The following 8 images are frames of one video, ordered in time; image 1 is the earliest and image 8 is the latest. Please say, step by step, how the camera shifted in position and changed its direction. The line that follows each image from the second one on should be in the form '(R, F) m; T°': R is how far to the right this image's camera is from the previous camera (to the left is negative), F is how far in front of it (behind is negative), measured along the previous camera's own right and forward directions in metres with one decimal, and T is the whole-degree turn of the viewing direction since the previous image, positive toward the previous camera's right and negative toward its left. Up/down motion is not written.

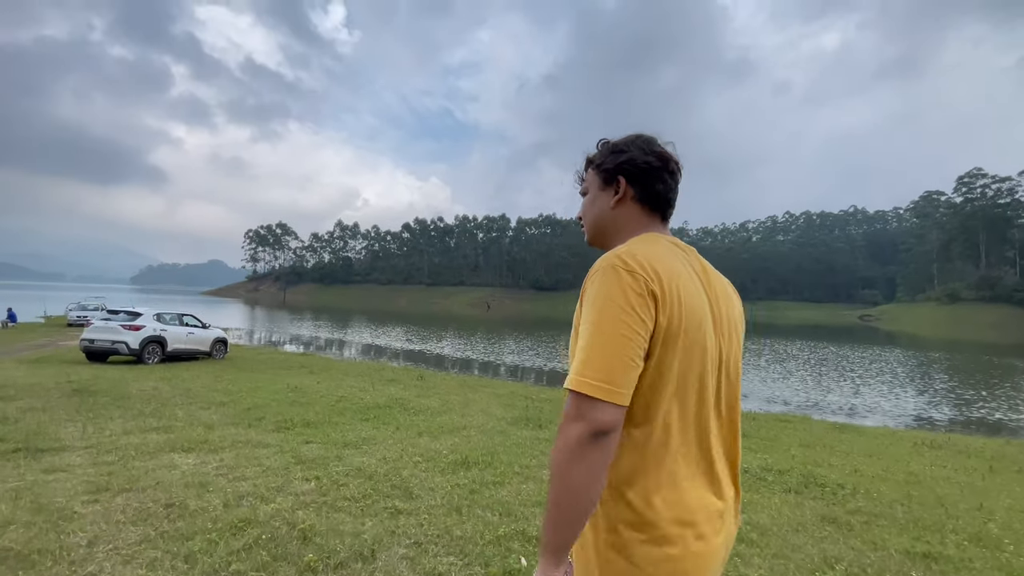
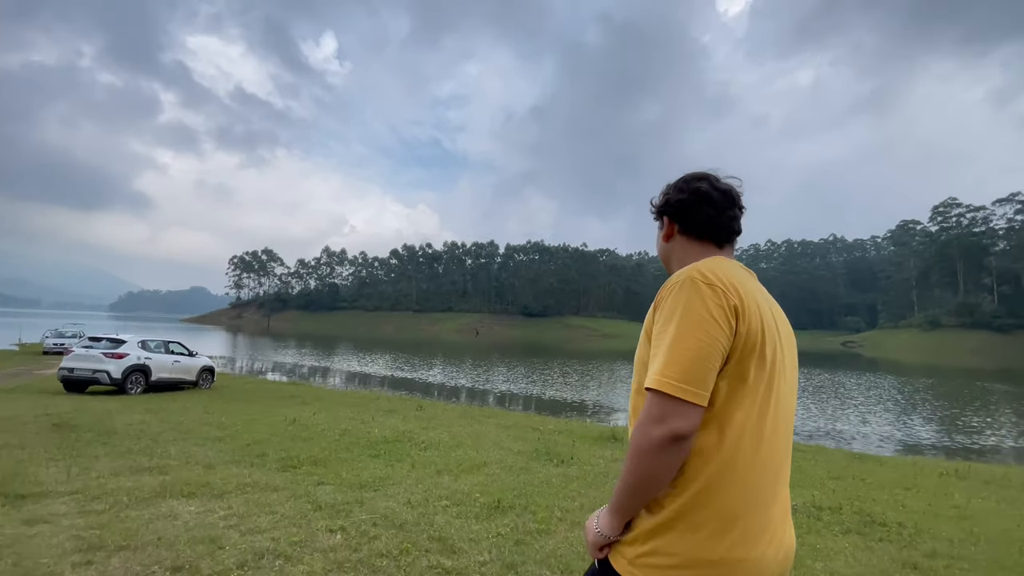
(-0.5, +0.5) m; +1°
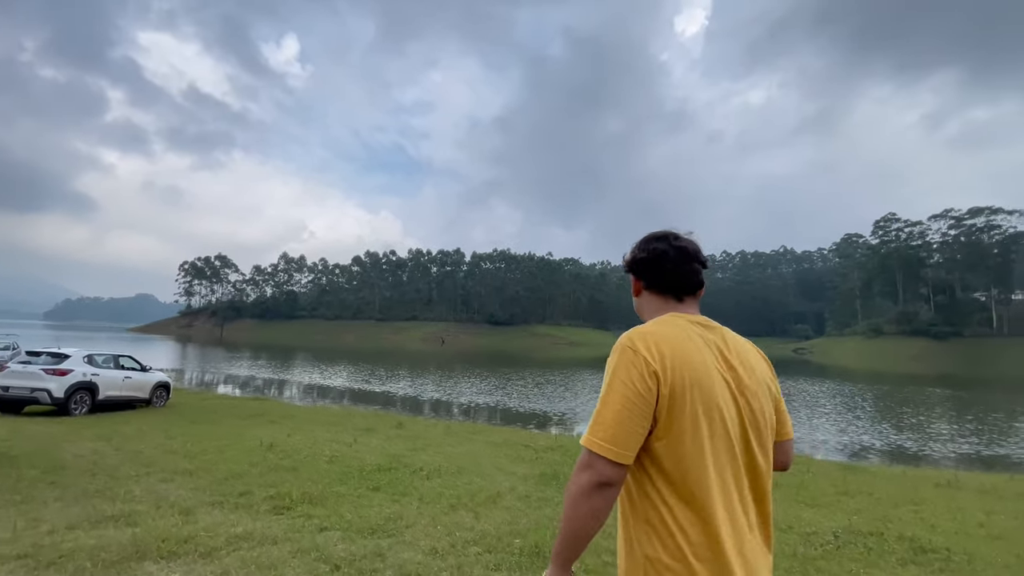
(-0.6, +0.7) m; +4°
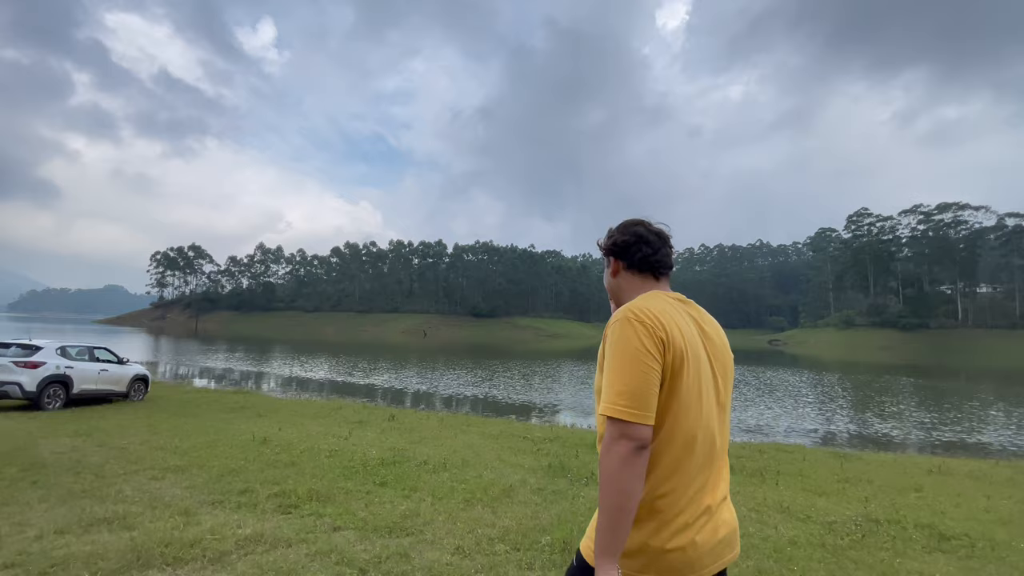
(-0.4, +0.3) m; +2°
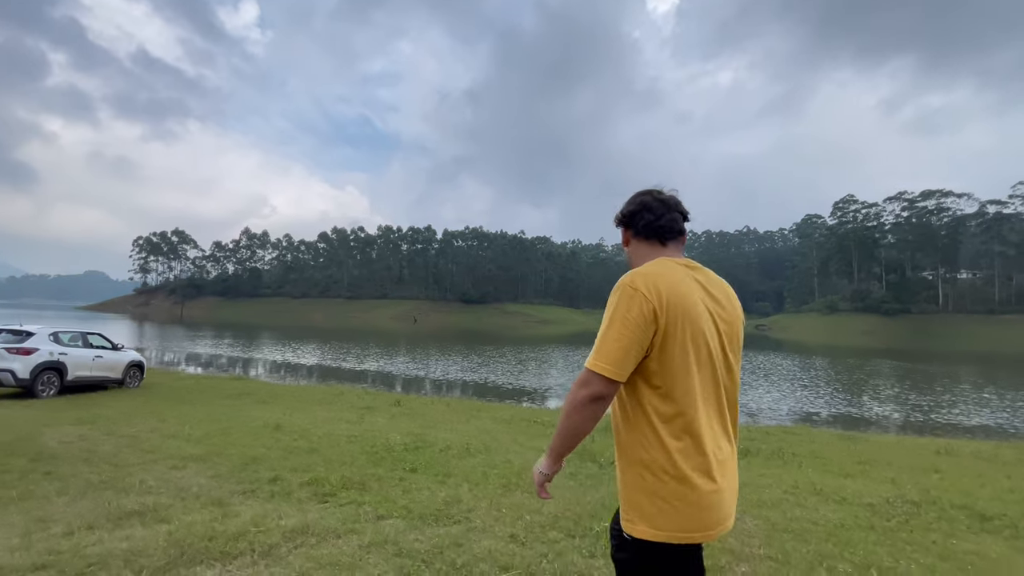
(-0.5, +0.2) m; +1°
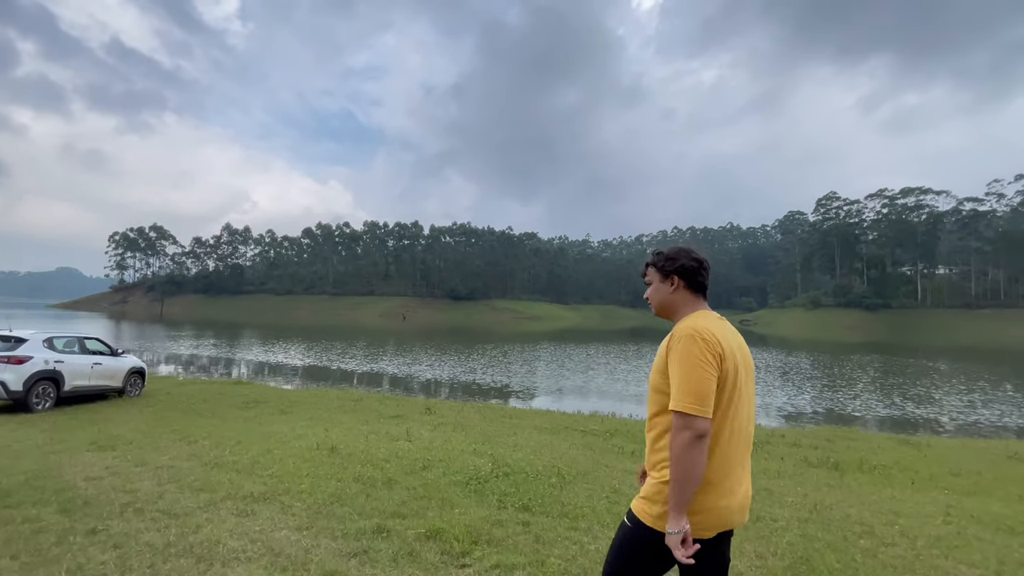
(-1.3, +1.0) m; +2°
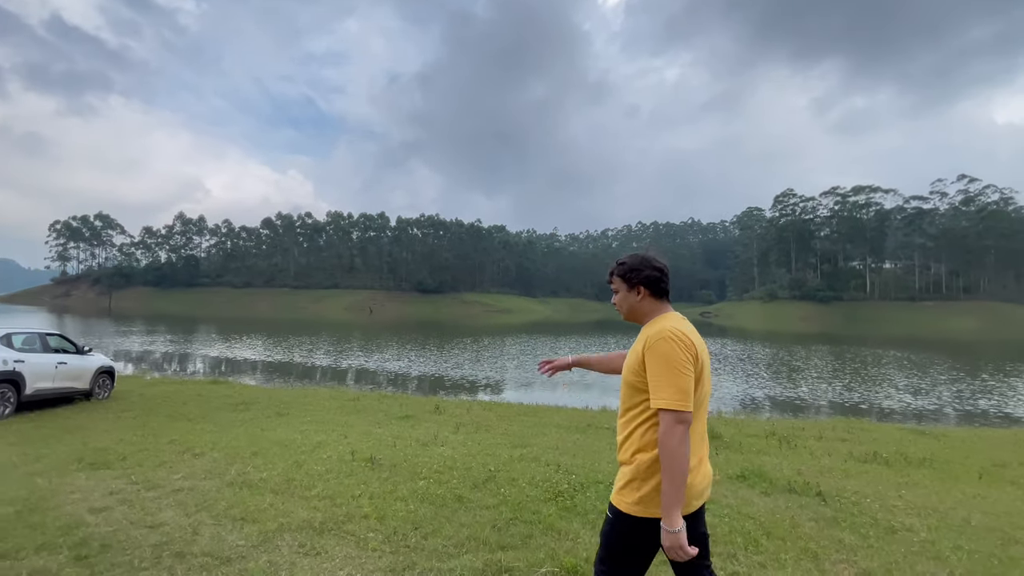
(-1.1, +0.8) m; +4°
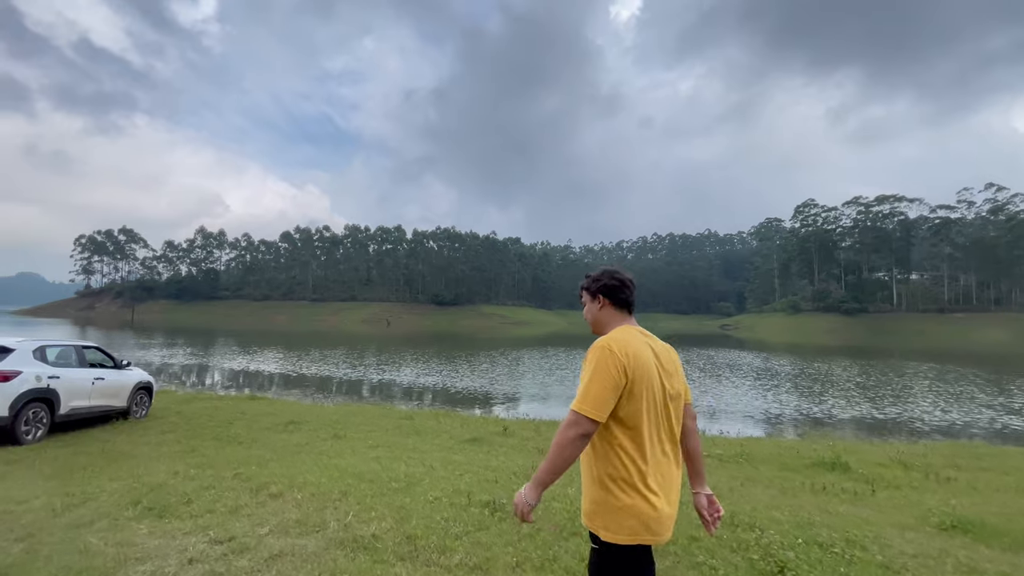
(-1.2, +1.2) m; -1°
